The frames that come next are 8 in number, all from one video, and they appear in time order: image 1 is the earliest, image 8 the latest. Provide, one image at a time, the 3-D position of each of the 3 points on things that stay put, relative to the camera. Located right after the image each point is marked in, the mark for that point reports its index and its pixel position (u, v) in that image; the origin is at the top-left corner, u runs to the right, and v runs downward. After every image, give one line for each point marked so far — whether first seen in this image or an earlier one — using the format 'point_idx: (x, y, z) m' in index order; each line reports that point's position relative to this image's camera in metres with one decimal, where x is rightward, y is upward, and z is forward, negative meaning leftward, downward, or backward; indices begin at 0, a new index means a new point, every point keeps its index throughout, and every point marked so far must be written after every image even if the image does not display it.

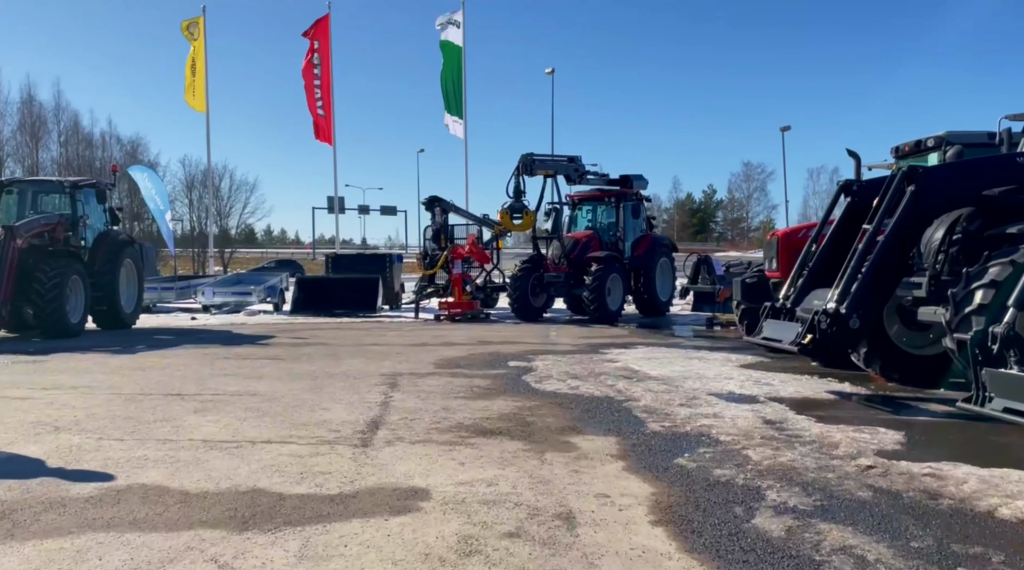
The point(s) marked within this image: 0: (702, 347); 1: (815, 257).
0: (+2.4, -0.7, +12.2) m
1: (+2.8, +0.2, +8.8) m
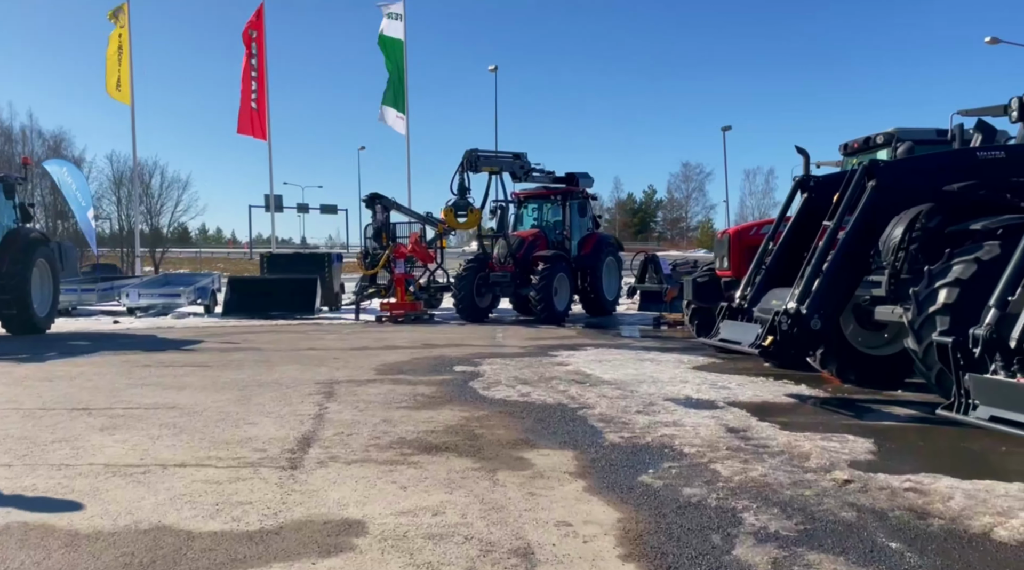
0: (+1.7, -0.7, +11.8) m
1: (+2.3, +0.3, +8.5) m
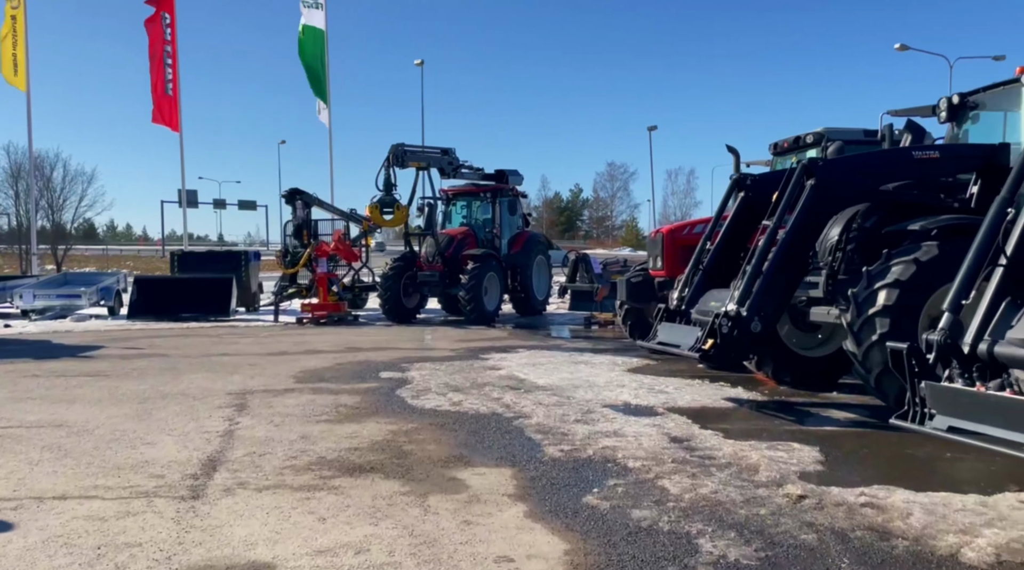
0: (+0.9, -0.7, +11.5) m
1: (+1.7, +0.2, +8.2) m
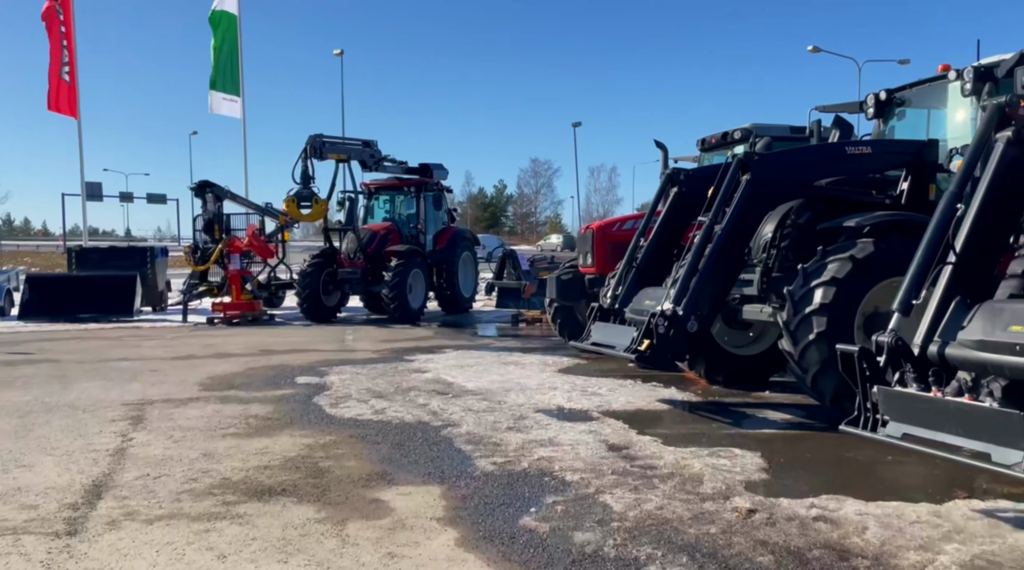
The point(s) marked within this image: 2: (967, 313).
0: (0.0, -0.7, +11.1) m
1: (+1.1, +0.3, +7.9) m
2: (+2.3, -0.2, +4.9) m
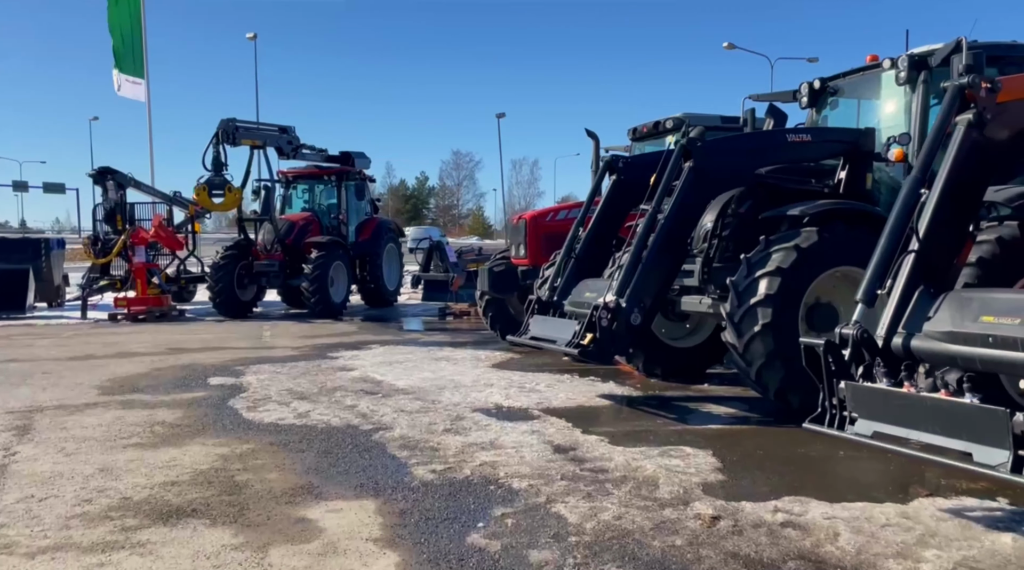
0: (-0.8, -0.6, +10.6) m
1: (+0.6, +0.3, +7.5) m
2: (+2.0, -0.1, +4.7) m
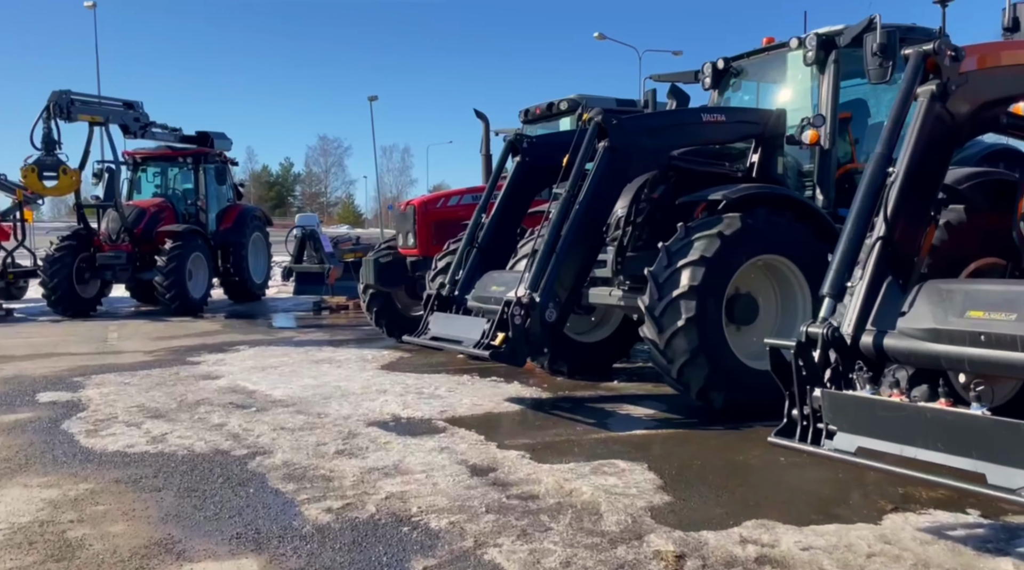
0: (-1.9, -0.5, +9.6) m
1: (-0.2, +0.4, +6.7) m
2: (+1.7, -0.1, +4.1) m
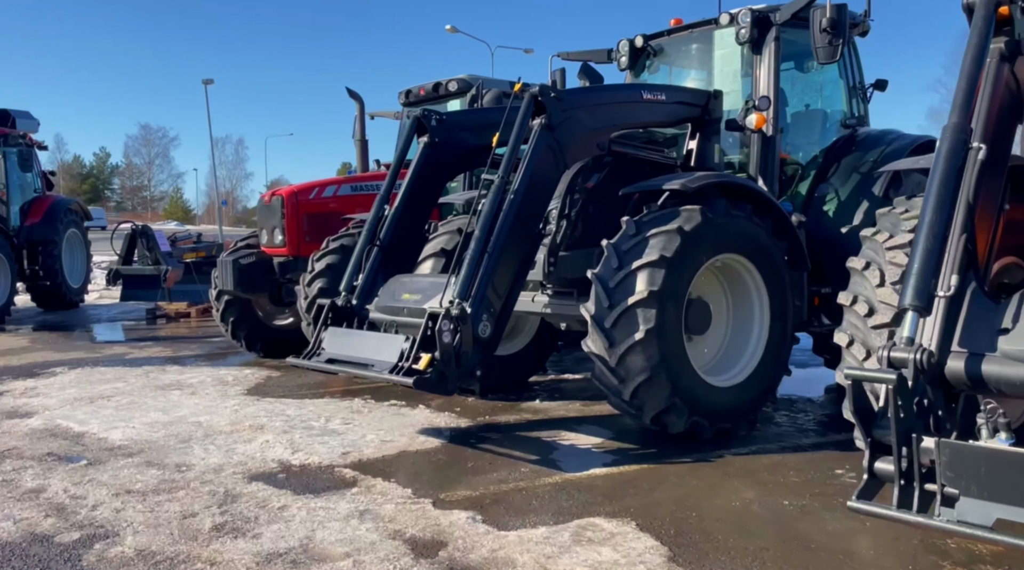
0: (-2.9, -0.6, +7.9) m
1: (-0.7, +0.4, +5.4) m
2: (+1.6, -0.1, +3.2) m
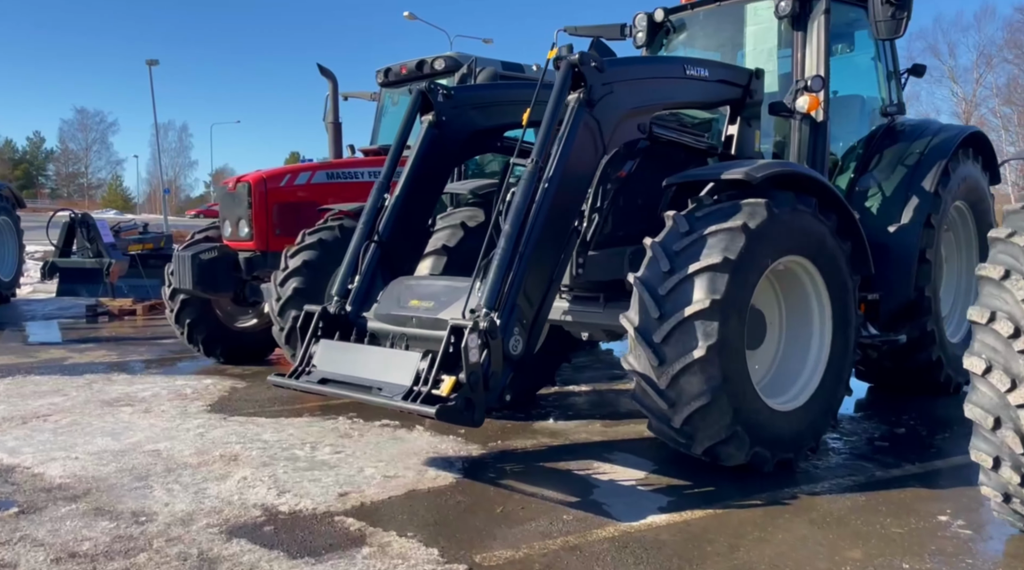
0: (-3.0, -0.6, +6.9) m
1: (-0.6, +0.4, +4.5) m
2: (+1.8, -0.1, +2.4) m
